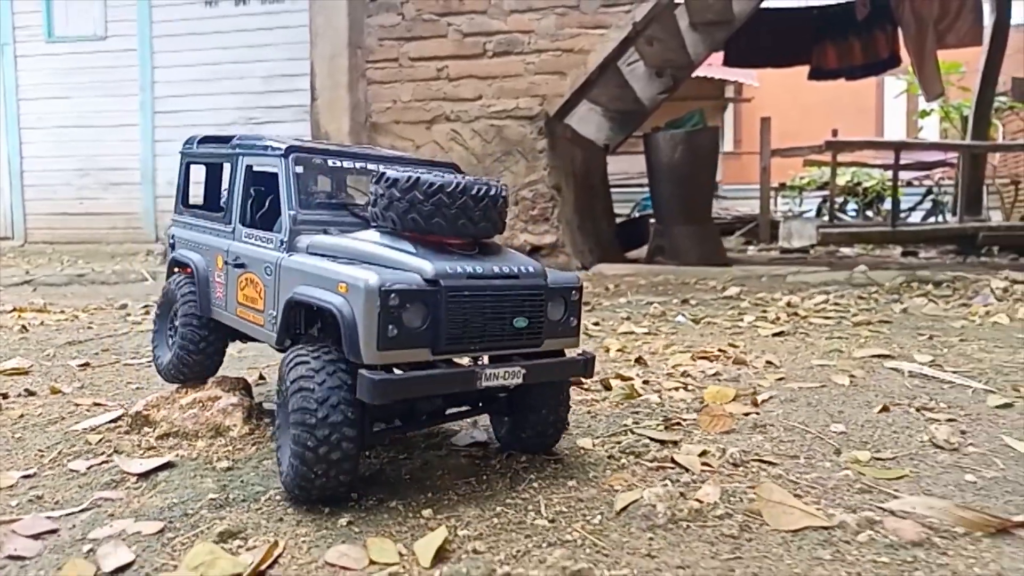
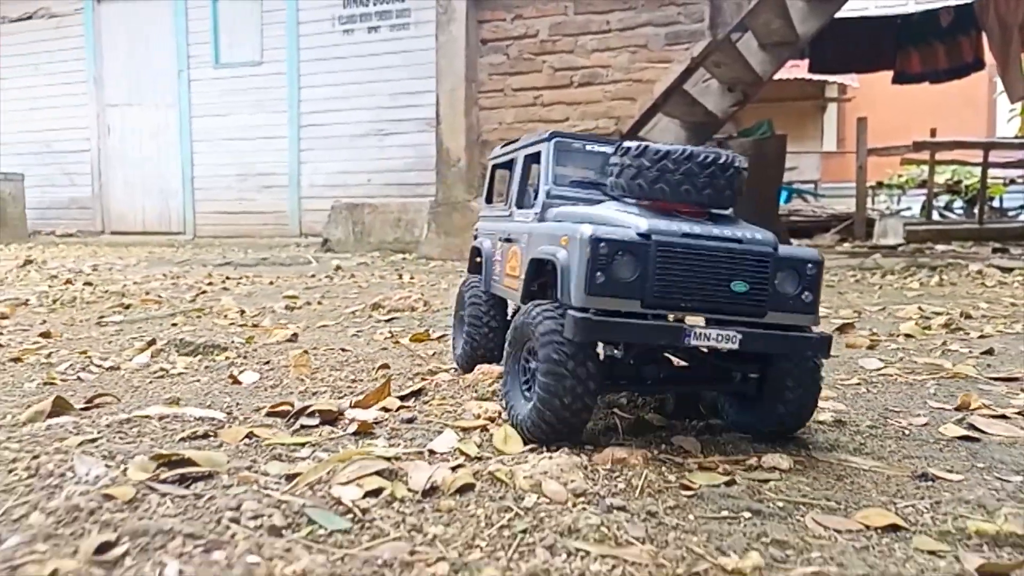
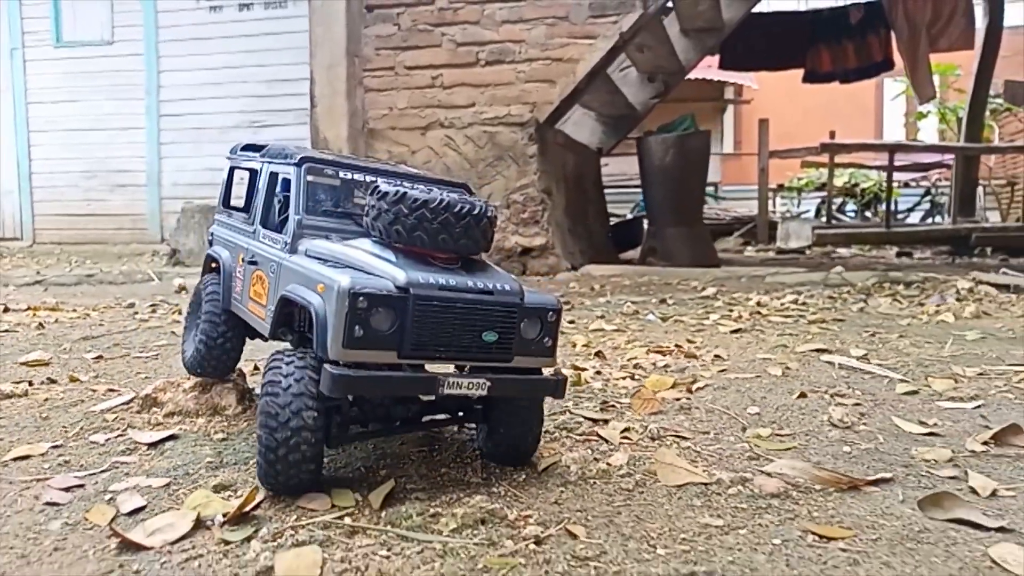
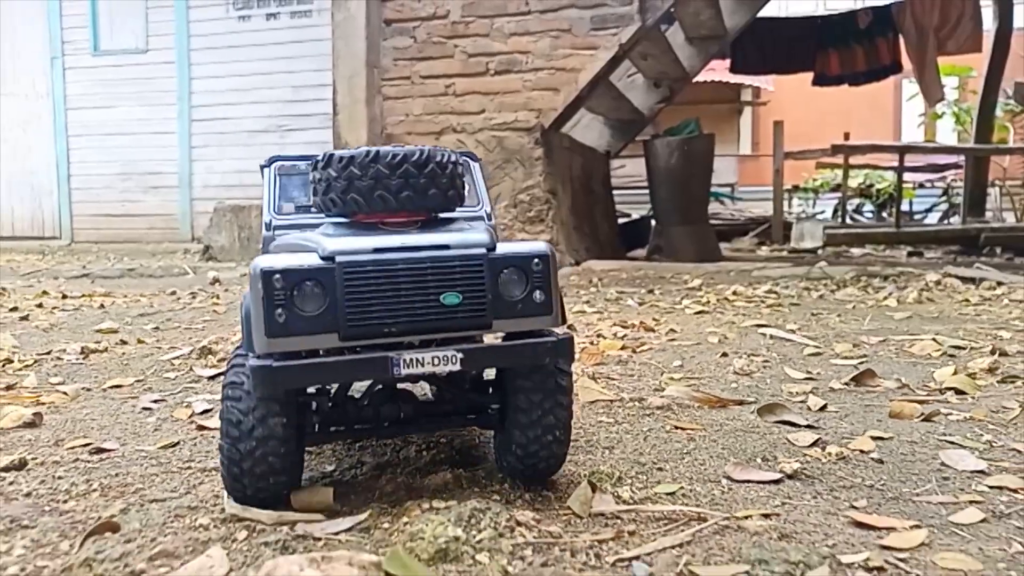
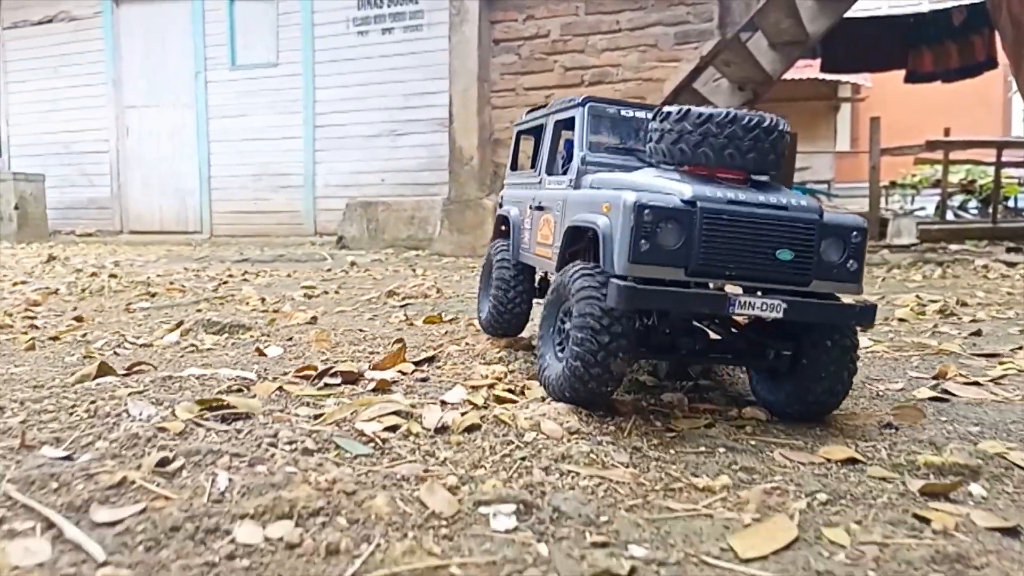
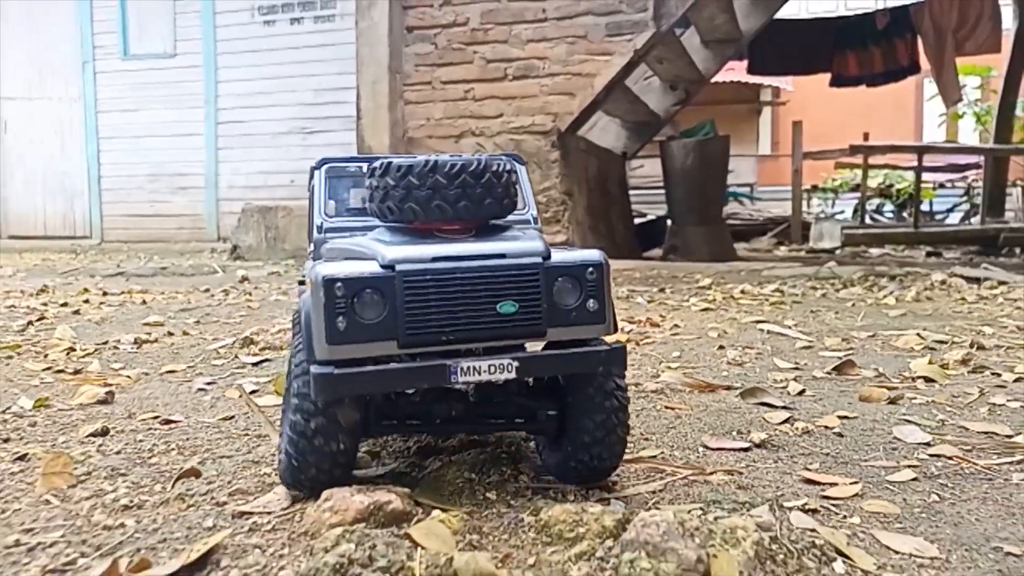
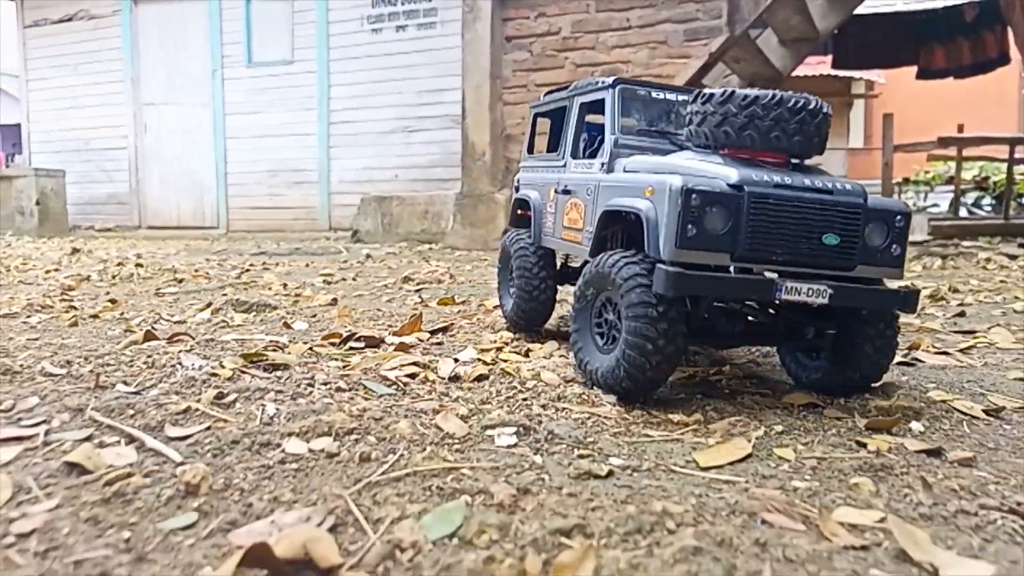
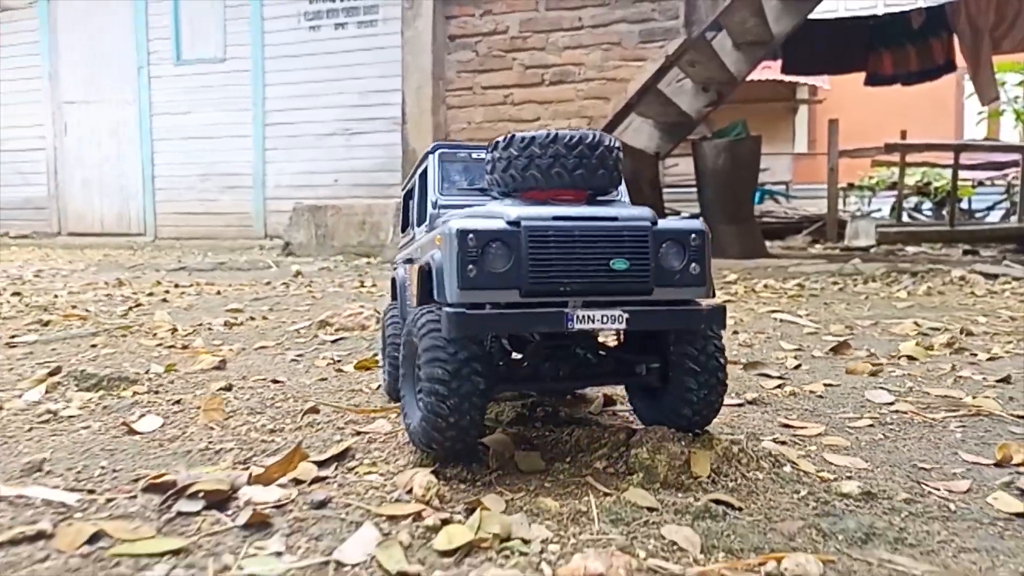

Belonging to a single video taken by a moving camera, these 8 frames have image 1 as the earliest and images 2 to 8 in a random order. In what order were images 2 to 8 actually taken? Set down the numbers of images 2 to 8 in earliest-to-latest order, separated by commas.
3, 4, 6, 8, 2, 5, 7
